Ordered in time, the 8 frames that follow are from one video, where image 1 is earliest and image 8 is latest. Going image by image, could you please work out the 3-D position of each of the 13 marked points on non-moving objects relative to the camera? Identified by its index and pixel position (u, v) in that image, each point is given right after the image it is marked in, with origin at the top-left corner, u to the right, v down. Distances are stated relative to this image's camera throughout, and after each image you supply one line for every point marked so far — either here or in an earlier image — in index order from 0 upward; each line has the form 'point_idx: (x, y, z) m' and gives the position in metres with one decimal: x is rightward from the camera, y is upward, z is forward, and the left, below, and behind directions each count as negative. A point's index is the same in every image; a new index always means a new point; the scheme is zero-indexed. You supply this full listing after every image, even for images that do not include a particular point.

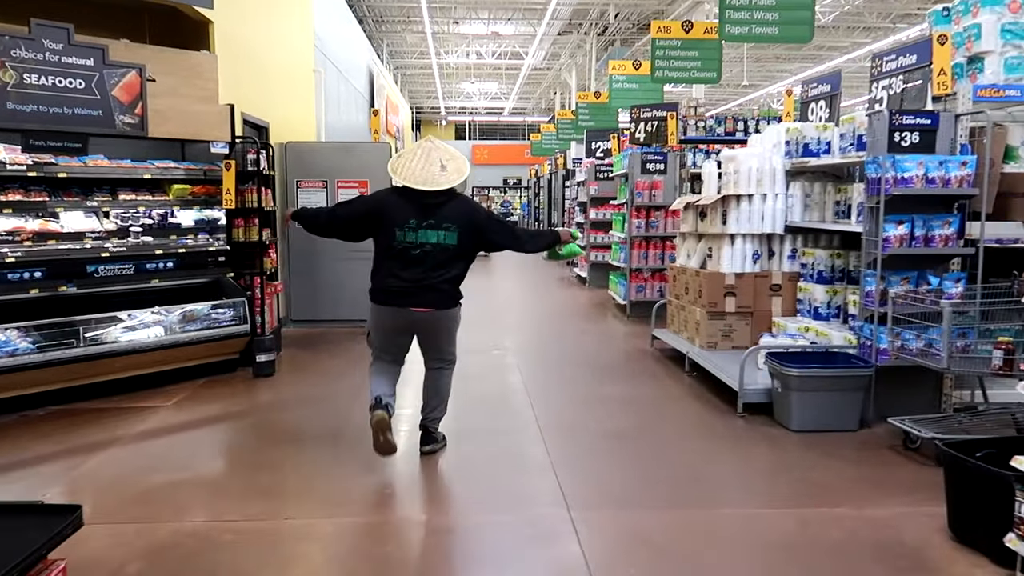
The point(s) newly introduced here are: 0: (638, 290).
0: (+1.3, 0.0, +8.0) m
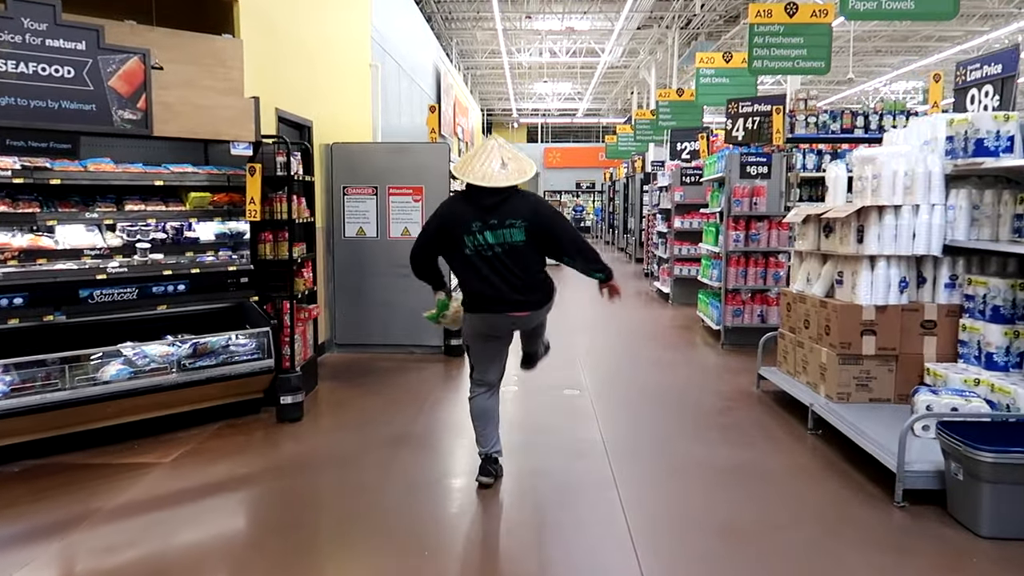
0: (+2.0, -0.2, +6.9) m
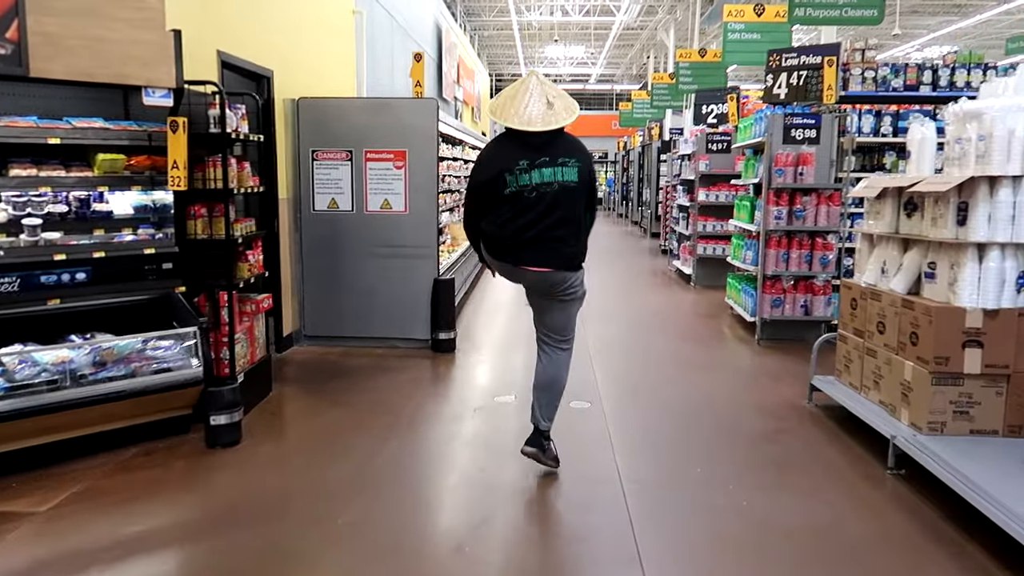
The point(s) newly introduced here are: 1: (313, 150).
0: (+2.0, -0.1, +5.8) m
1: (-1.4, +1.0, +5.5) m
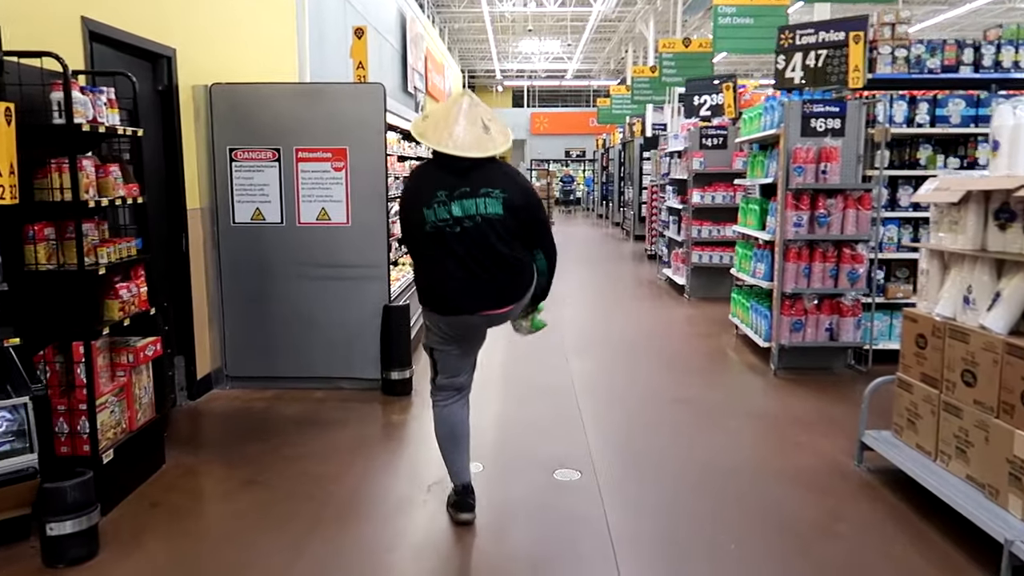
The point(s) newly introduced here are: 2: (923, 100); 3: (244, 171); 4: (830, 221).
0: (+1.8, -0.2, +4.9) m
1: (-1.6, +0.8, +4.4) m
2: (+2.6, +1.2, +4.9) m
3: (-1.5, +0.7, +4.4) m
4: (+2.0, +0.4, +4.8) m
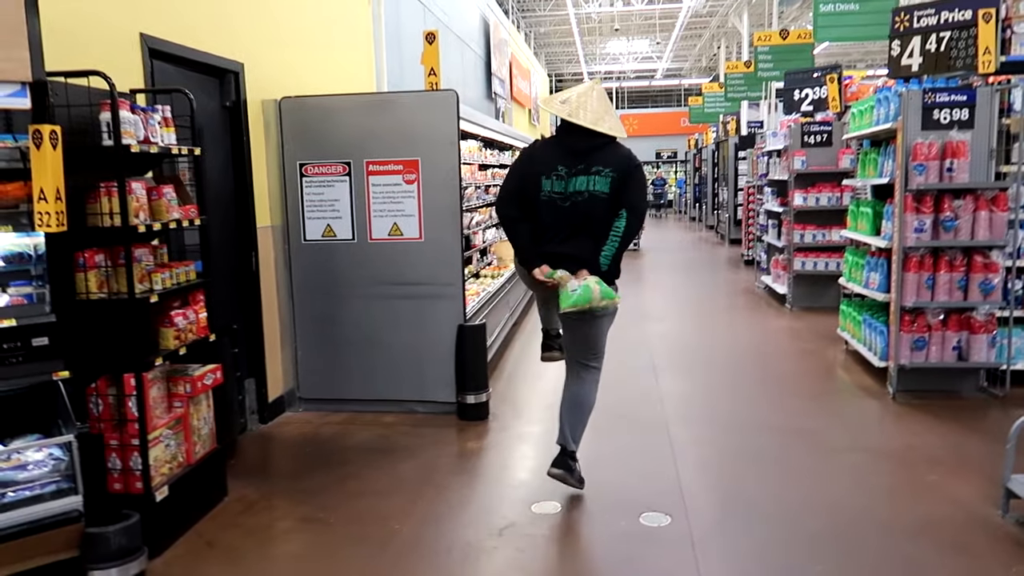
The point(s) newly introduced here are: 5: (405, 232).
0: (+2.3, -0.3, +4.4) m
1: (-1.2, +0.7, +4.3) m
2: (+3.1, +1.1, +4.3) m
3: (-1.1, +0.6, +4.3) m
4: (+2.4, +0.3, +4.2) m
5: (-0.6, +0.3, +4.2) m
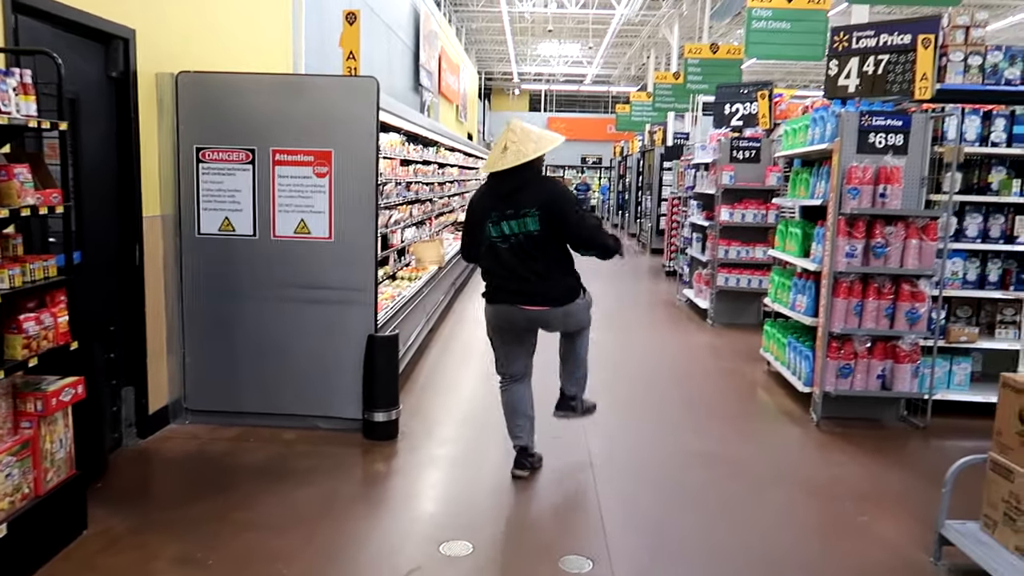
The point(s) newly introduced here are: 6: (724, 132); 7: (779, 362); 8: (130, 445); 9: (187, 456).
0: (+1.8, -0.5, +4.3) m
1: (-1.5, +0.7, +3.8) m
2: (+2.7, +0.9, +4.3) m
3: (-1.5, +0.6, +3.9) m
4: (+2.0, +0.2, +4.2) m
5: (-1.0, +0.3, +3.9) m
6: (+2.0, +1.5, +7.4) m
7: (+1.7, -0.5, +5.1) m
8: (-1.8, -0.7, +3.7) m
9: (-1.5, -0.8, +3.6) m
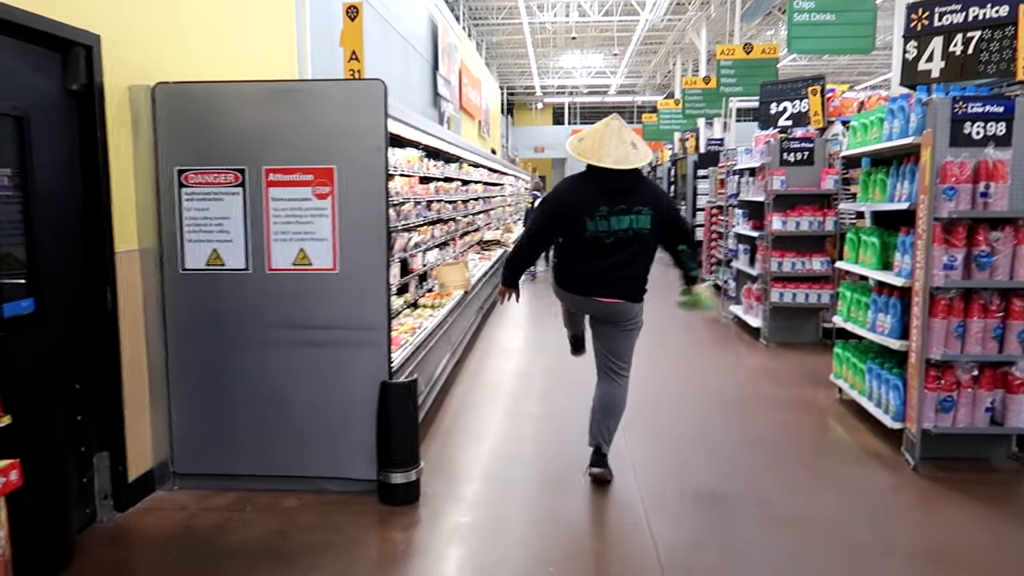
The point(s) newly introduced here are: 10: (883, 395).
0: (+2.0, -0.5, +3.6) m
1: (-1.4, +0.5, +3.3) m
2: (+2.8, +0.9, +3.6) m
3: (-1.3, +0.4, +3.3) m
4: (+2.2, +0.1, +3.5) m
5: (-0.8, +0.1, +3.3) m
6: (+2.2, +1.3, +6.7) m
7: (+2.0, -0.6, +4.4) m
8: (-1.6, -0.9, +3.1) m
9: (-1.3, -1.0, +3.0) m
10: (+1.9, -0.5, +4.0) m
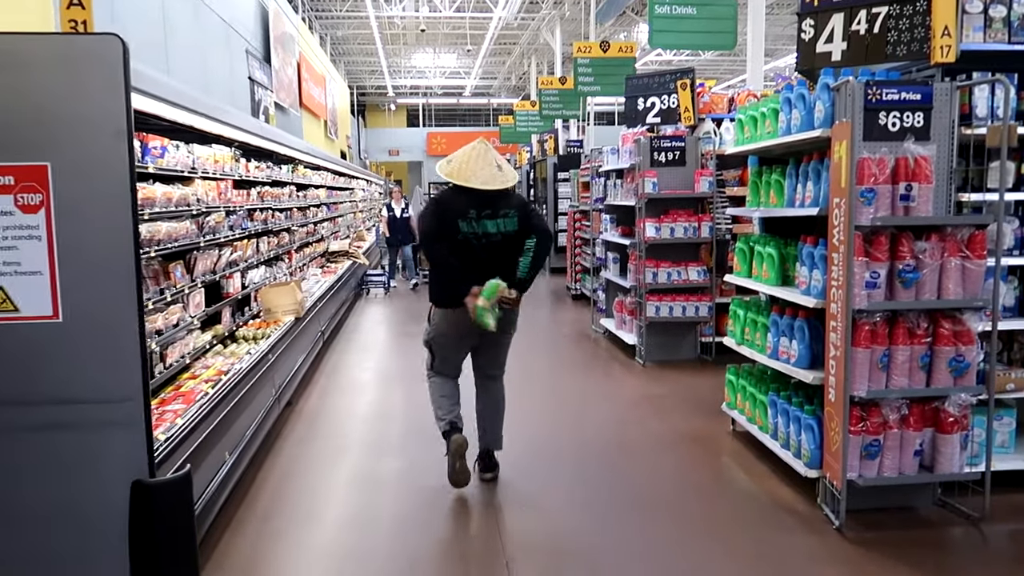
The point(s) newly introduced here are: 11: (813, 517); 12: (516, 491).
0: (+1.4, -0.6, +3.0) m
1: (-2.0, +0.3, +2.1) m
2: (+2.1, +0.8, +3.2) m
3: (-1.9, +0.2, +2.1) m
4: (+1.5, 0.0, +2.9) m
5: (-1.4, 0.0, +2.2) m
6: (+1.0, +1.2, +6.1) m
7: (+1.2, -0.7, +3.8) m
8: (-2.1, -1.1, +1.9) m
9: (-1.8, -1.1, +1.9) m
10: (+1.2, -0.6, +3.4) m
11: (+1.2, -0.9, +3.2) m
12: (0.0, -1.0, +3.6) m
